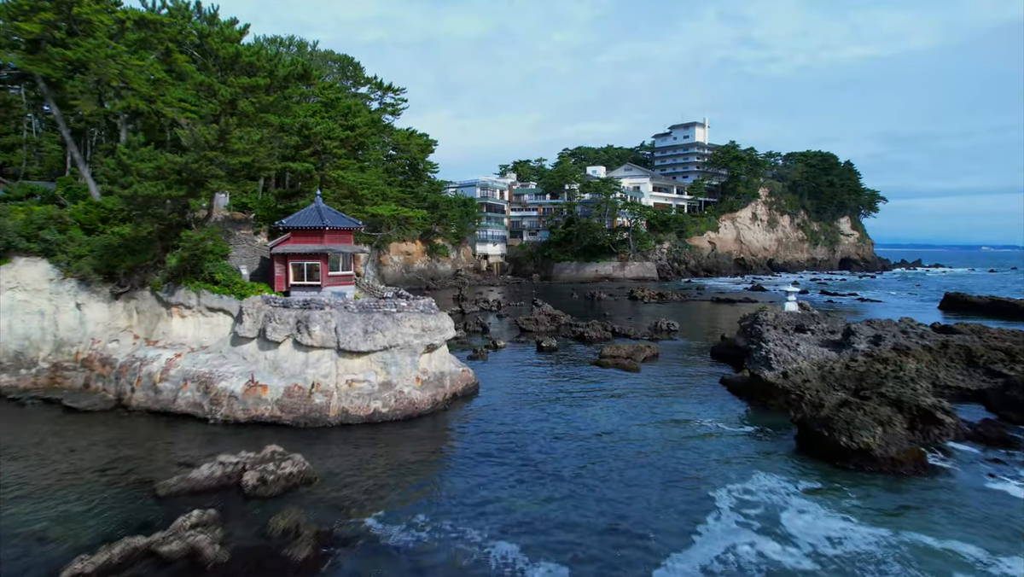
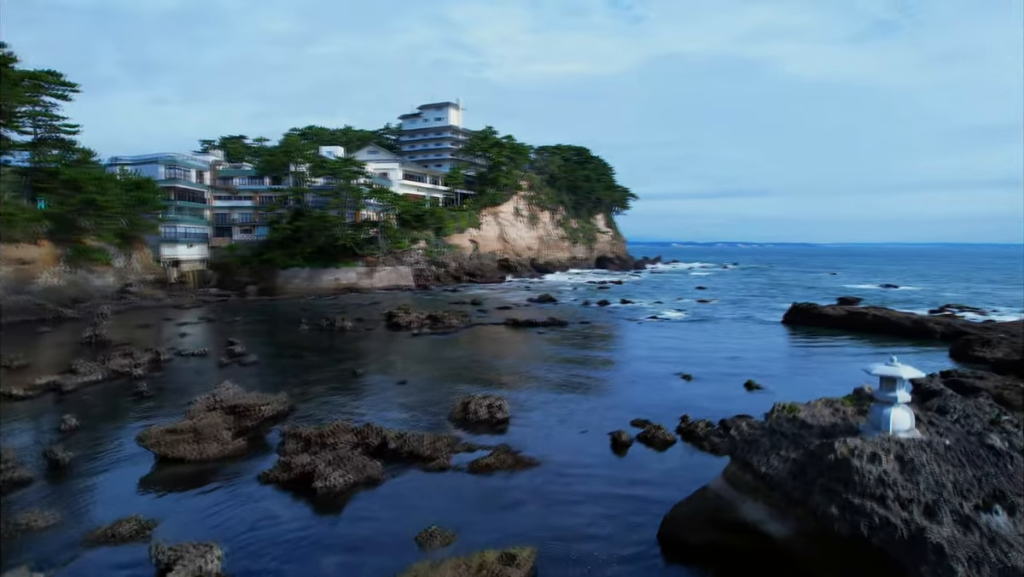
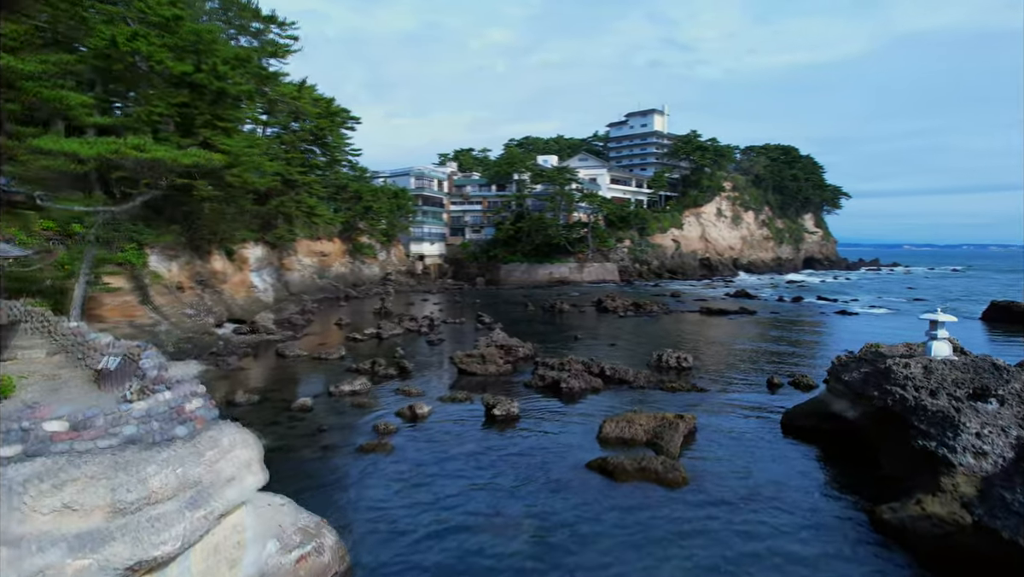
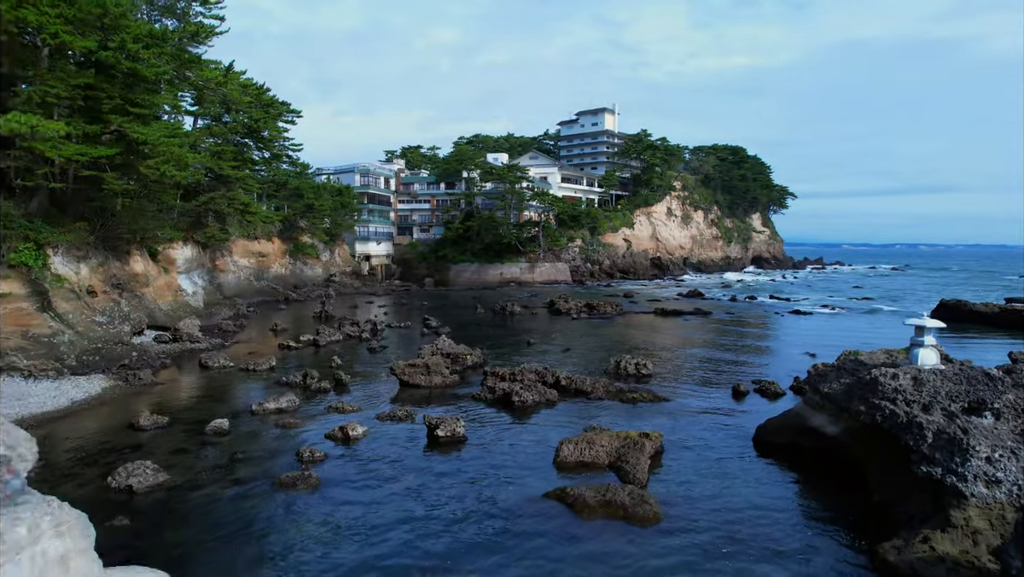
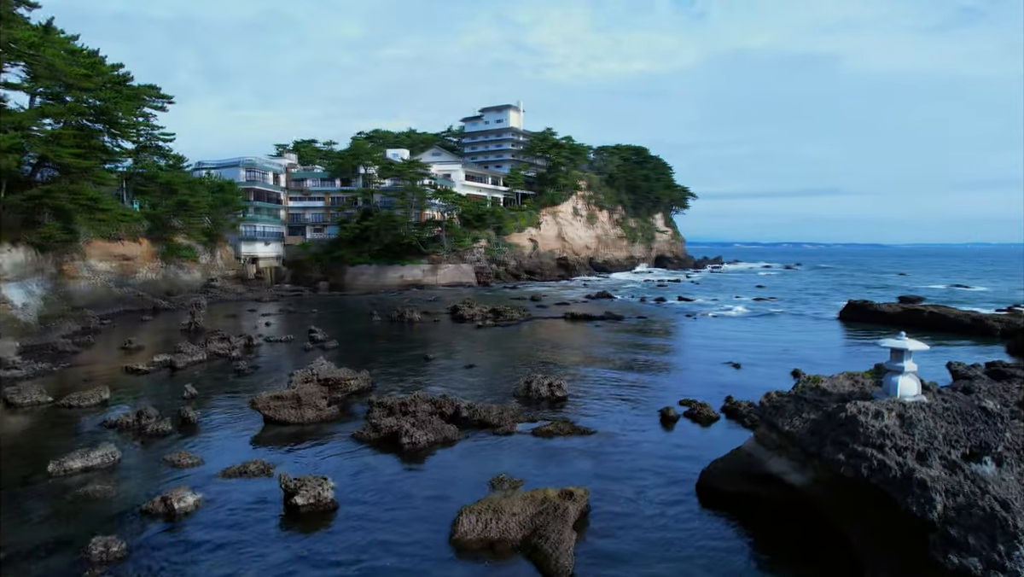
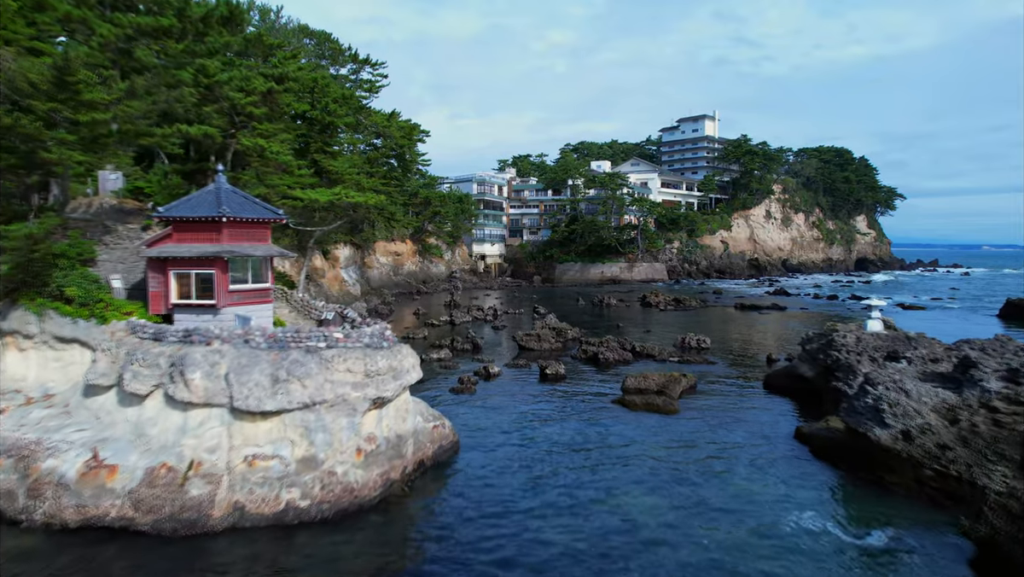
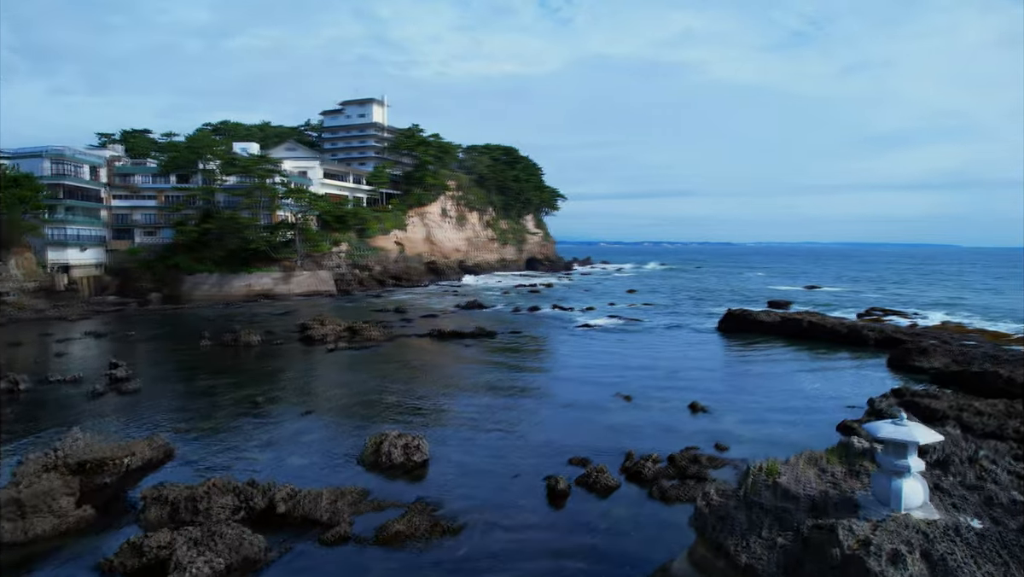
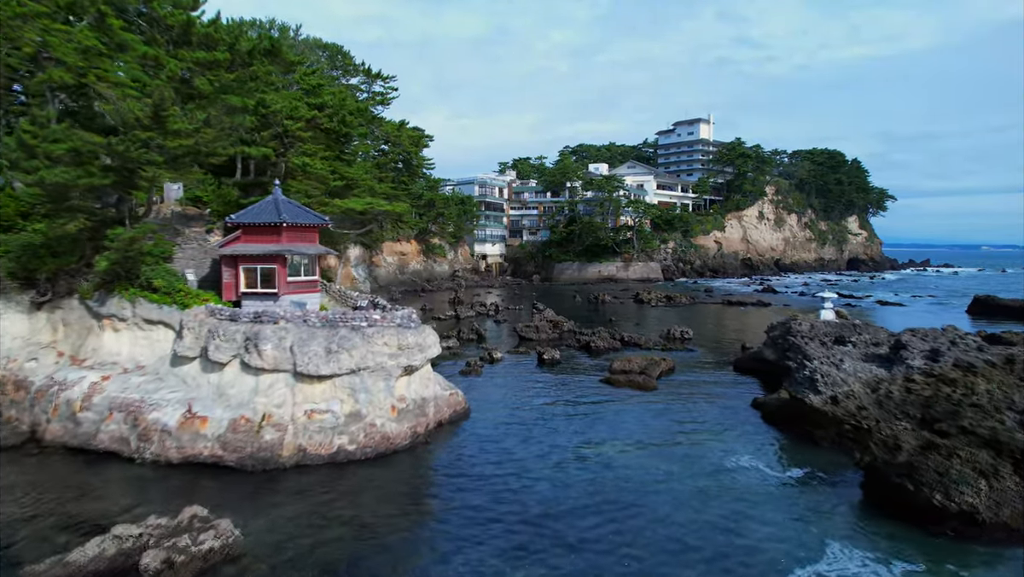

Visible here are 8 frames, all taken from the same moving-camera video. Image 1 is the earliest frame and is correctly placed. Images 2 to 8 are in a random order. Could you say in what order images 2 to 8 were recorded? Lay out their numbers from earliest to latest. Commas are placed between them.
8, 6, 3, 4, 5, 2, 7
